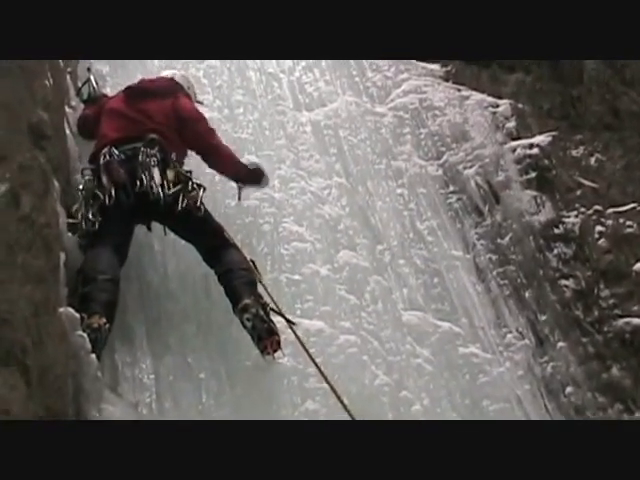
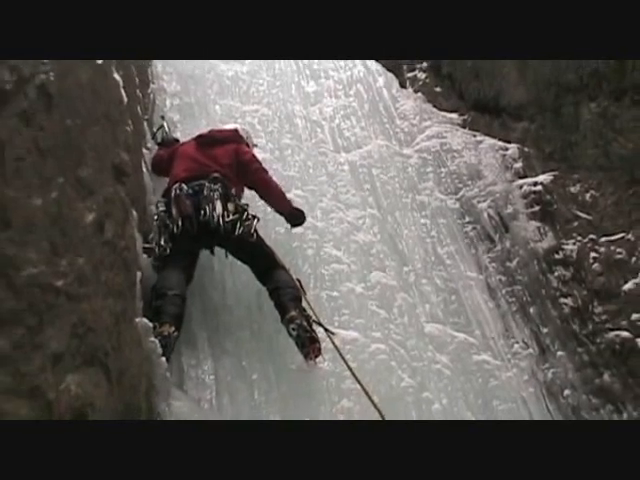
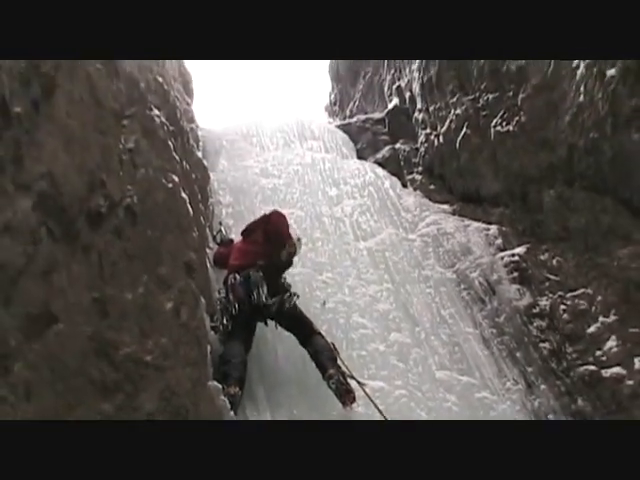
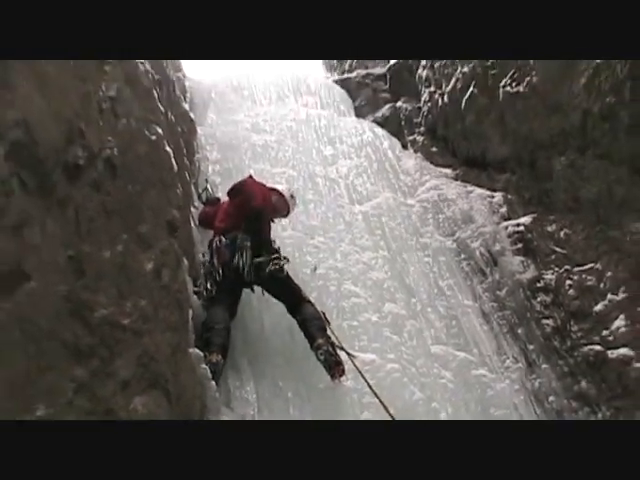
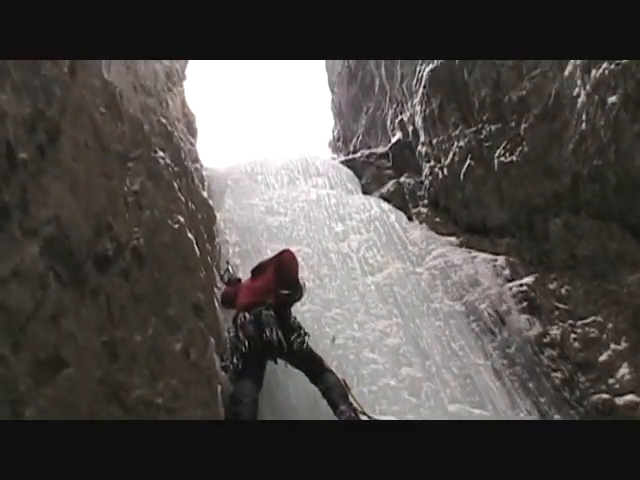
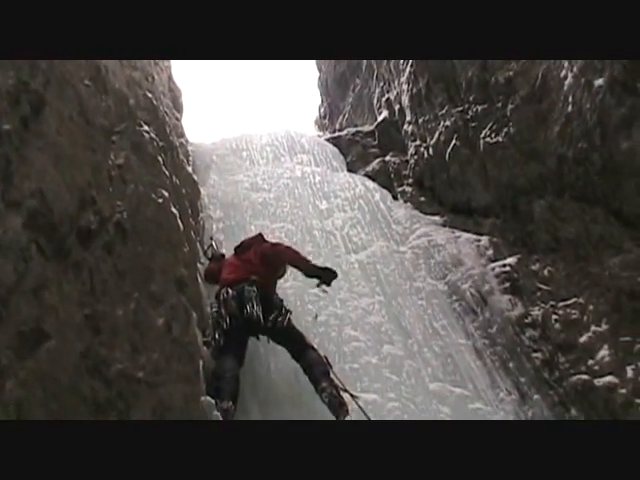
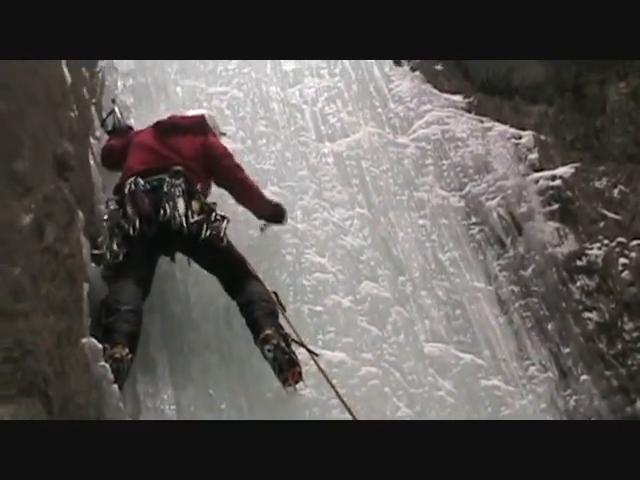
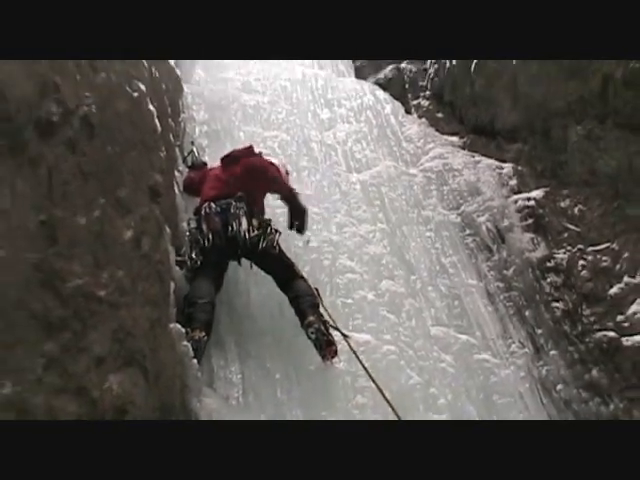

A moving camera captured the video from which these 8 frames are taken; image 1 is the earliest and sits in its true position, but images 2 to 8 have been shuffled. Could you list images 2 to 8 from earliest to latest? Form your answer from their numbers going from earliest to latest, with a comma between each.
7, 2, 8, 4, 3, 5, 6
